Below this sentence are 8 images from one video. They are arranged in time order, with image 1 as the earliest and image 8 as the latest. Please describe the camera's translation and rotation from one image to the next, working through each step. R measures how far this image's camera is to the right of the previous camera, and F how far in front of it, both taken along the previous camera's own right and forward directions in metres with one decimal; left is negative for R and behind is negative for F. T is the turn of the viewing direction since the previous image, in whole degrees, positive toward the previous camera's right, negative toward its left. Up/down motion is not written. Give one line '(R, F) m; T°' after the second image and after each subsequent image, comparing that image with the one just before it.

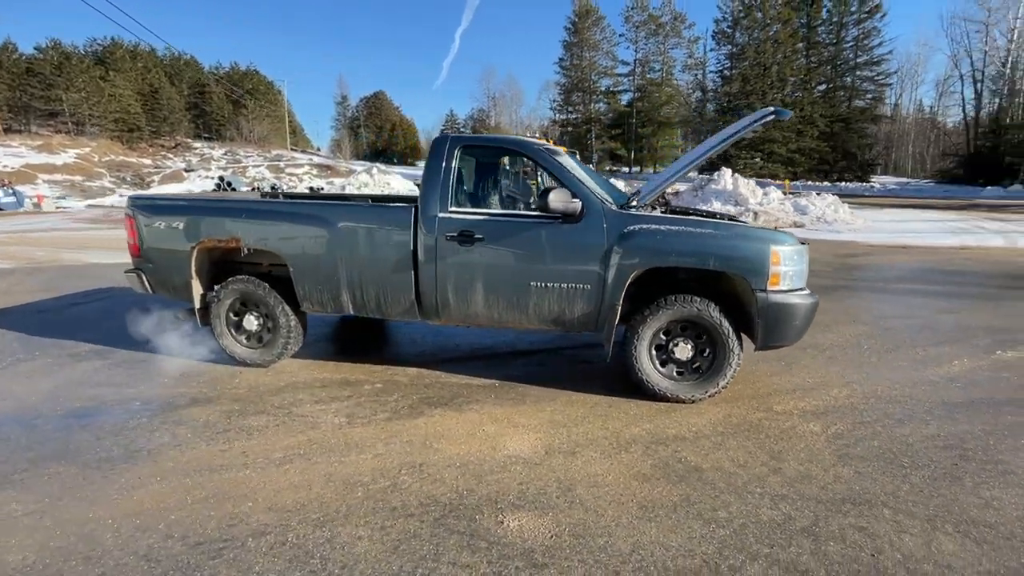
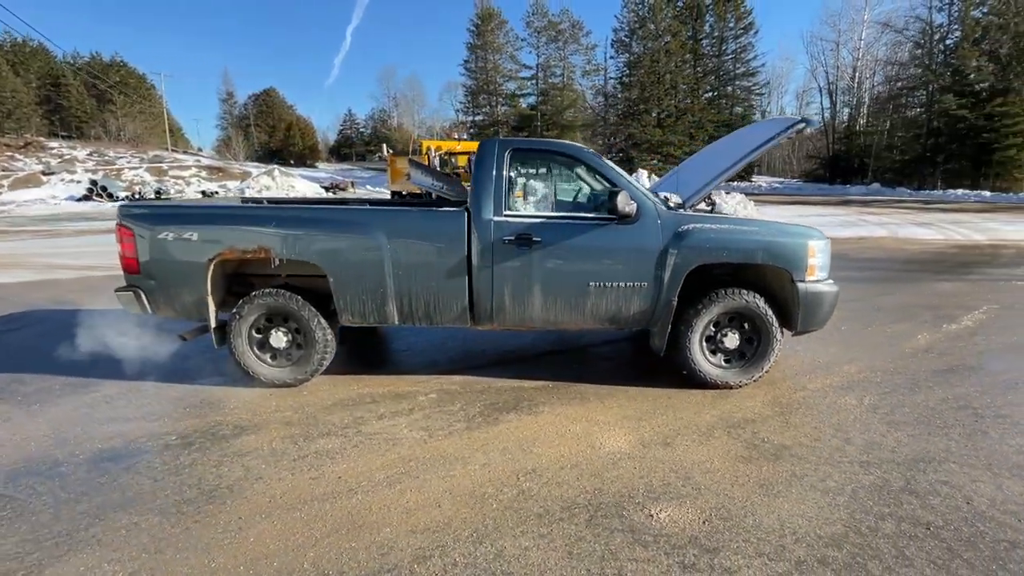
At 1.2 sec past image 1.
(-1.1, +0.1) m; +10°
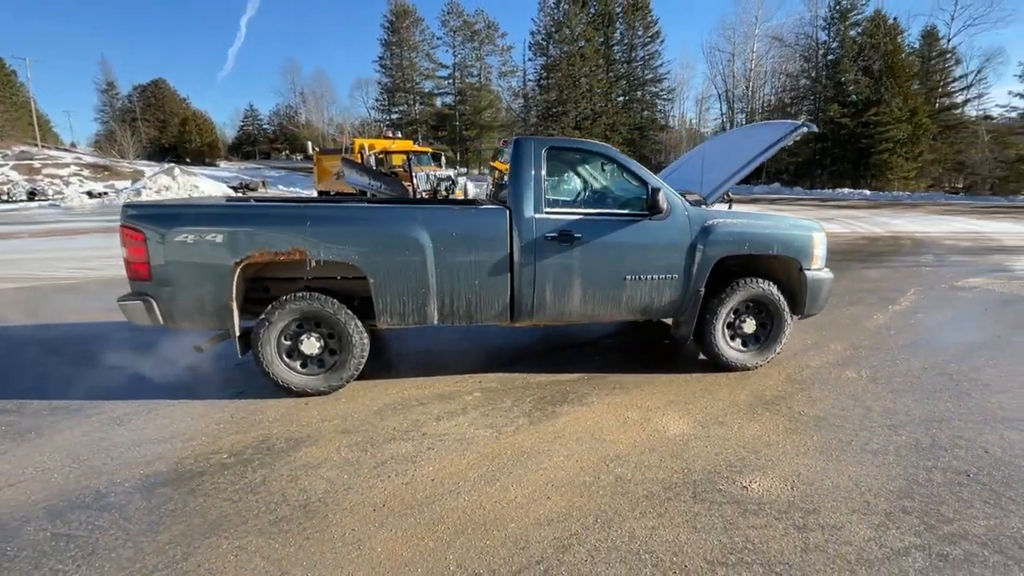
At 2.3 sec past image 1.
(-0.9, 0.0) m; +9°
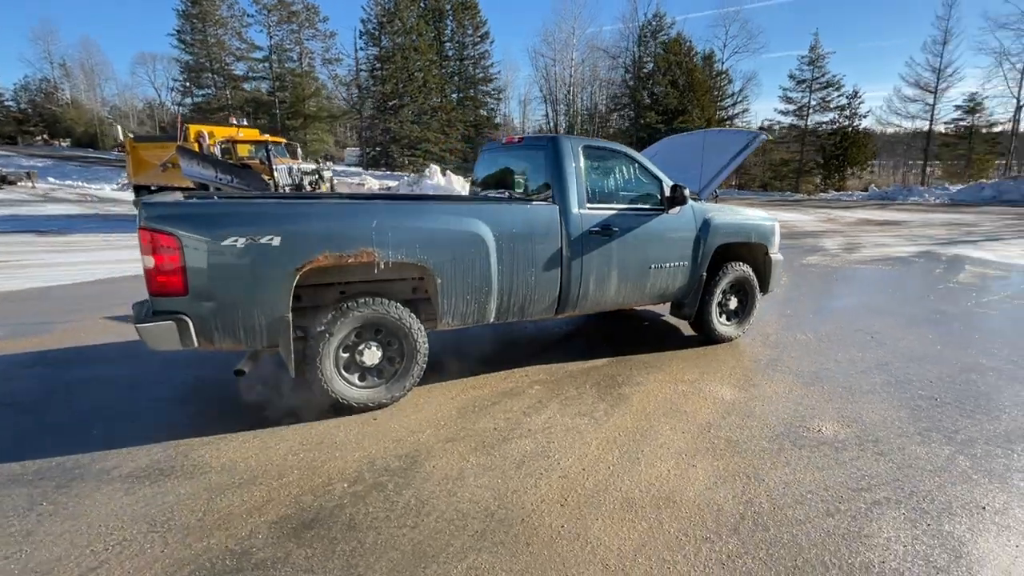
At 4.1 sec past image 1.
(-1.6, +0.2) m; +19°
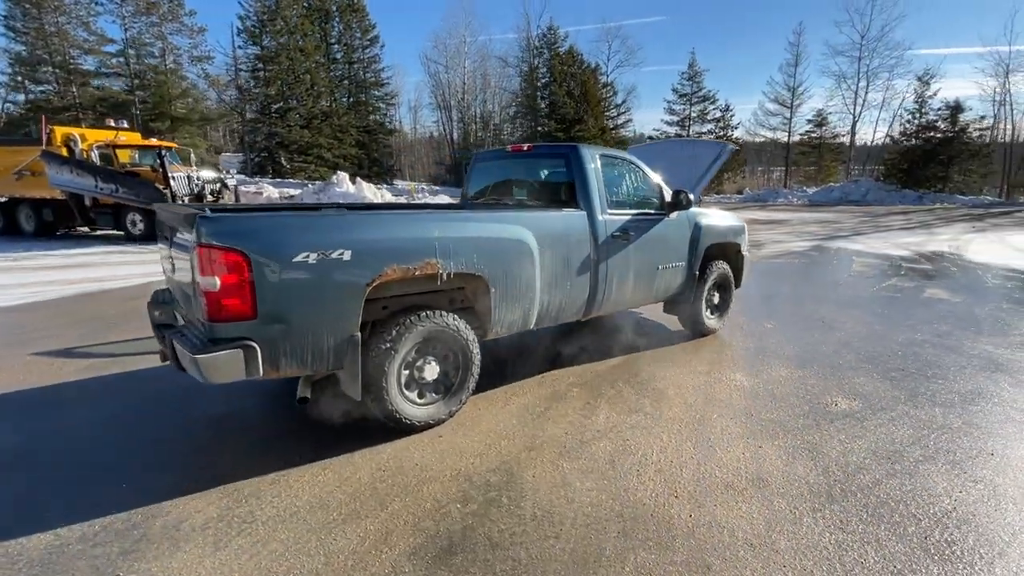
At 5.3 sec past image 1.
(-1.1, +0.1) m; +12°
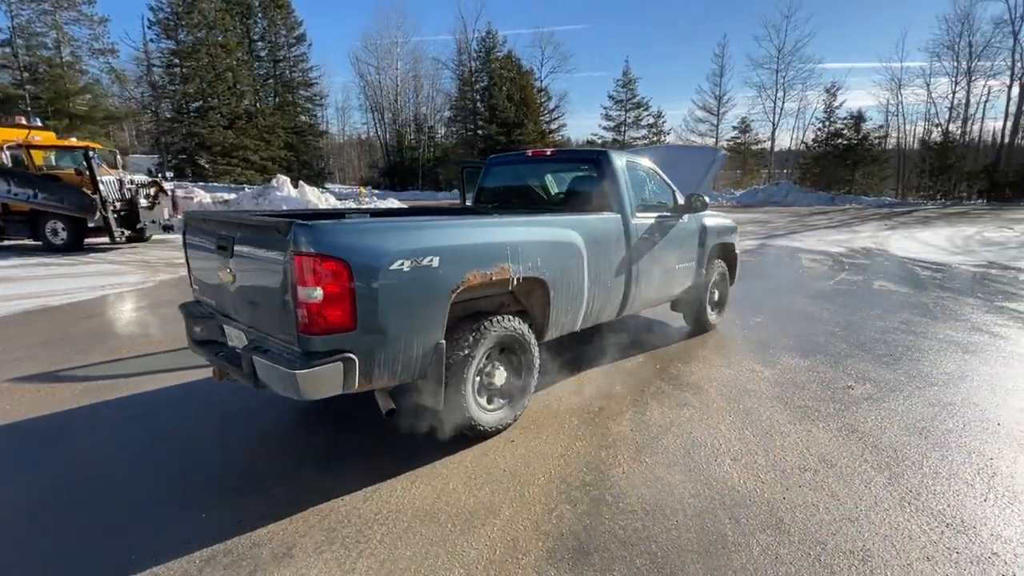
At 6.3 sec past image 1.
(-0.8, 0.0) m; +7°
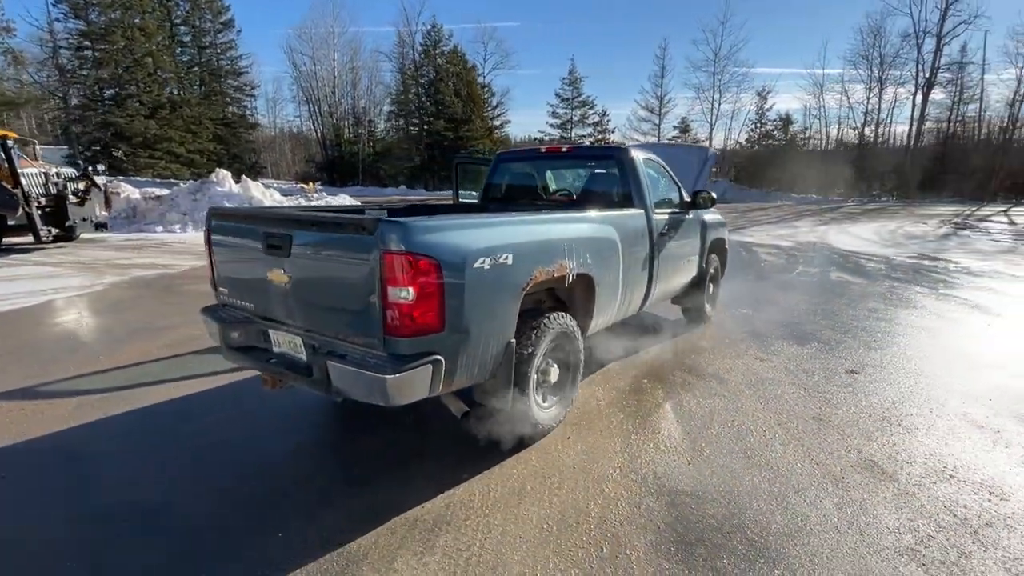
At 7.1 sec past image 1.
(-0.7, +0.1) m; +7°
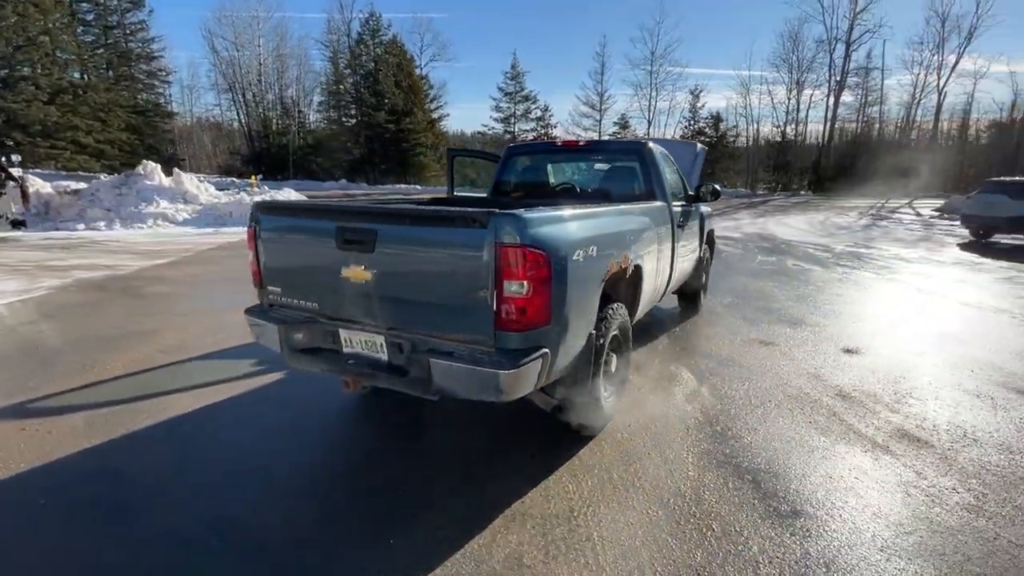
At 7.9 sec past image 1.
(-0.8, 0.0) m; +7°
